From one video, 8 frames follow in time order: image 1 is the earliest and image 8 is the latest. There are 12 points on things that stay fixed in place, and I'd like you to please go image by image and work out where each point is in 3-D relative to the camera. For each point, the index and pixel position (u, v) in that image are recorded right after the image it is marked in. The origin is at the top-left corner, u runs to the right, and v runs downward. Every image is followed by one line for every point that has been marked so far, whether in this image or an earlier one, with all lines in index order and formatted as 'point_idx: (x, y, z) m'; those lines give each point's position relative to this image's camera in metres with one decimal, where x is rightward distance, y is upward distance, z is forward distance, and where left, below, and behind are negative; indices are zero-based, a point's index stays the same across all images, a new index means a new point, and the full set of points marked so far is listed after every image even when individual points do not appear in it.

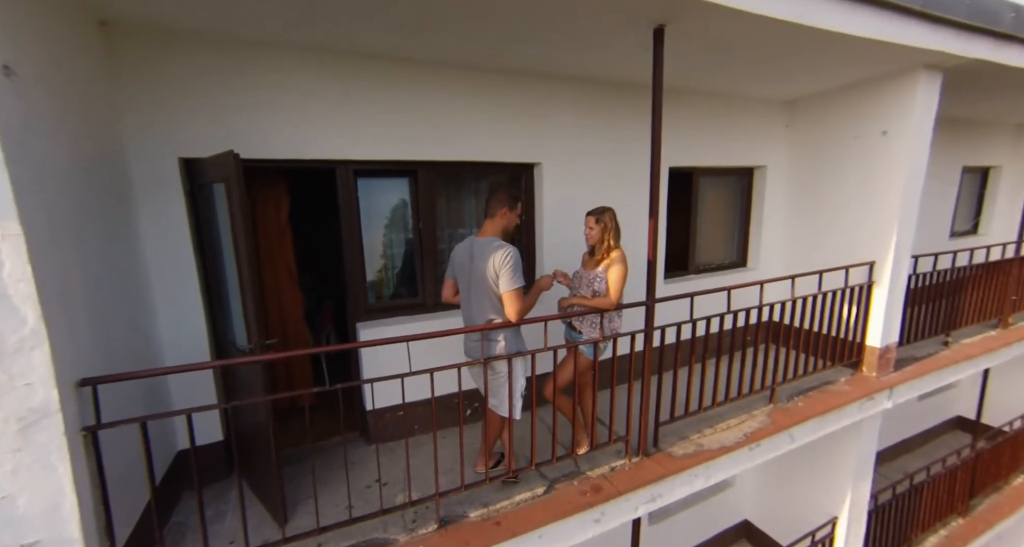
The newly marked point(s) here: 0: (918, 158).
0: (+3.5, +1.0, +3.5) m
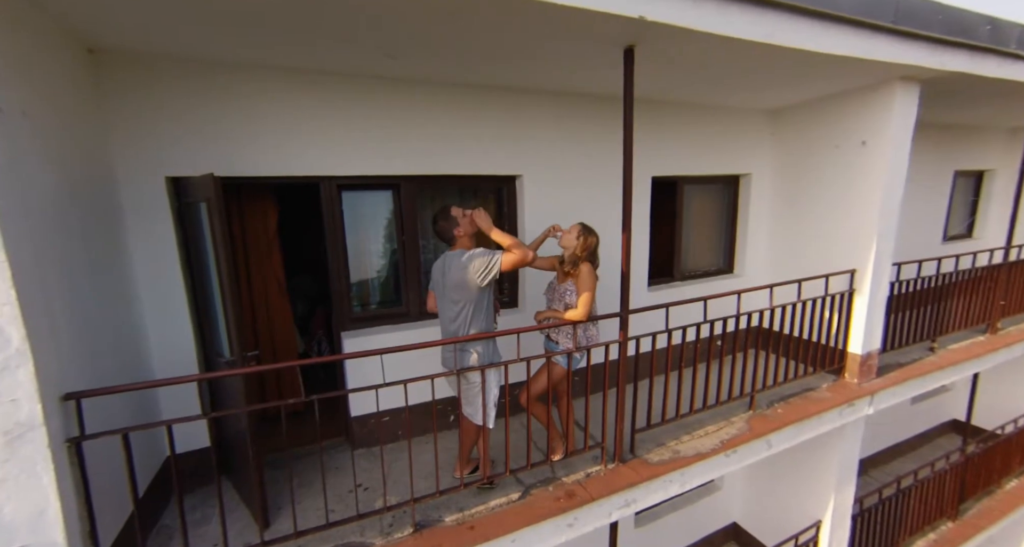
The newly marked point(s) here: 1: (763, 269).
0: (+3.3, +0.9, +3.6) m
1: (+2.9, 0.0, +4.8) m
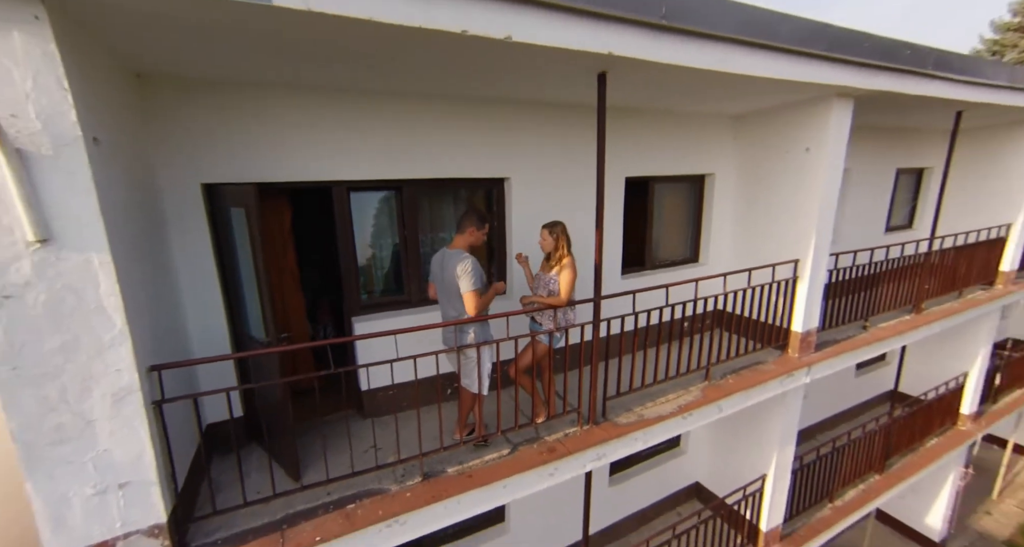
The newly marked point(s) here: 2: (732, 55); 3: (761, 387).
0: (+3.2, +1.0, +4.1) m
1: (+2.8, +0.2, +5.4) m
2: (+1.6, +1.6, +3.1) m
3: (+2.5, -1.2, +4.2) m
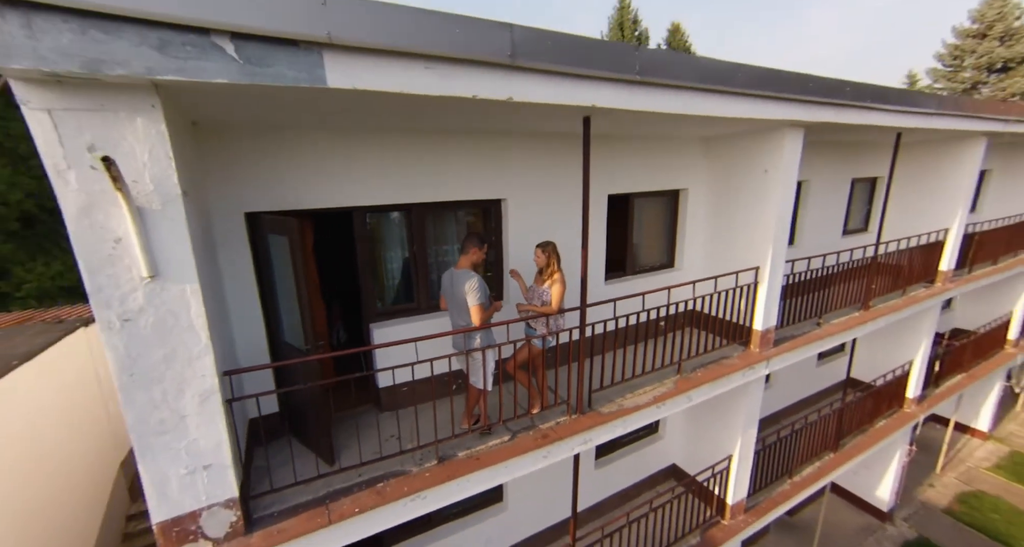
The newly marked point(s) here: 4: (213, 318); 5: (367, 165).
0: (+3.1, +0.9, +4.7) m
1: (+2.7, +0.1, +6.0) m
2: (+1.6, +1.5, +3.6) m
3: (+2.5, -1.2, +4.8) m
4: (-1.9, -0.3, +2.7) m
5: (-1.3, +0.9, +3.6) m
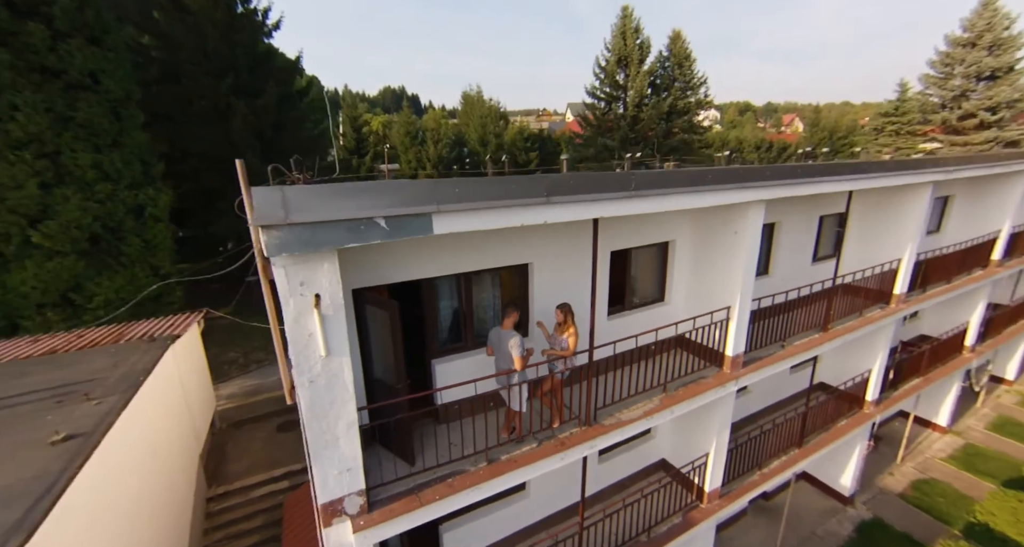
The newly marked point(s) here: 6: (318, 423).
0: (+3.5, +0.4, +6.0) m
1: (+3.0, -0.4, +7.3) m
2: (+1.9, +0.9, +4.9) m
3: (+2.8, -1.8, +6.1) m
4: (-1.6, -1.0, +4.0) m
5: (-0.9, +0.3, +4.9) m
6: (-1.7, -1.3, +3.6) m
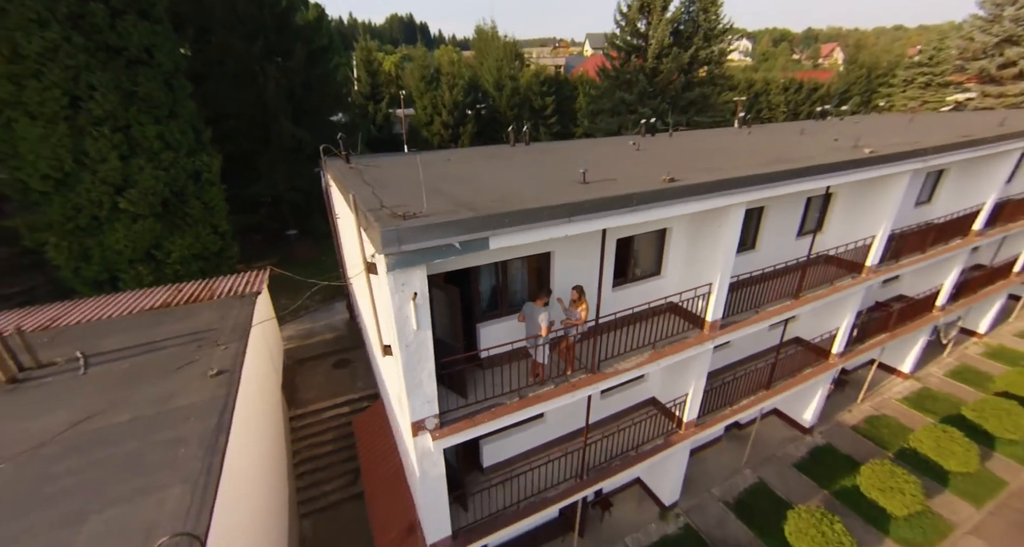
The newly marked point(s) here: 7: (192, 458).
0: (+3.9, +0.6, +7.4) m
1: (+3.5, +0.1, +8.8) m
2: (+2.4, +1.0, +6.3) m
3: (+3.3, -1.5, +7.9) m
4: (-1.2, -0.9, +5.8) m
5: (-0.5, +0.5, +6.4) m
6: (-1.3, -1.3, +5.5) m
7: (-4.2, -2.4, +5.4) m
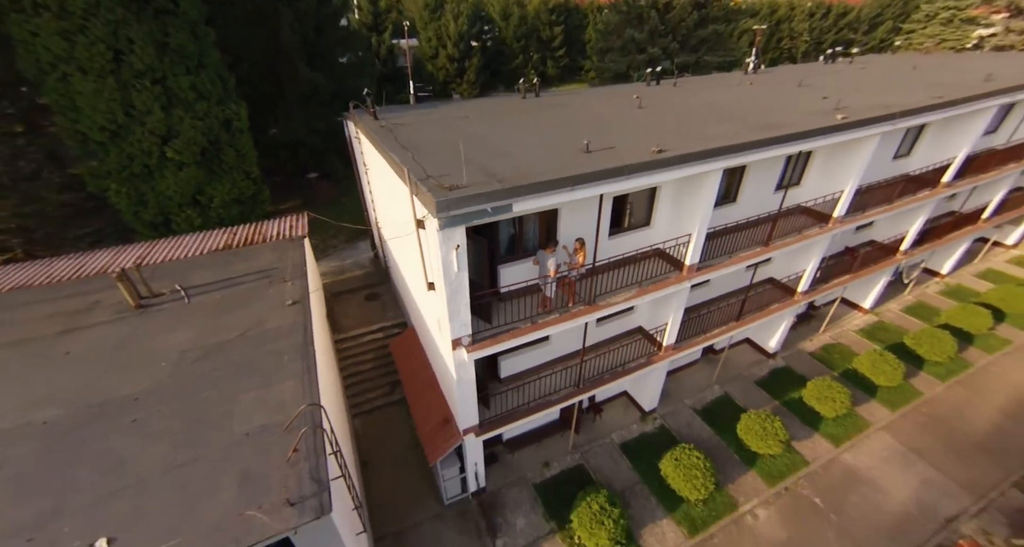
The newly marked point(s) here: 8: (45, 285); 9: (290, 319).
0: (+4.2, +1.7, +8.9) m
1: (+3.8, +1.3, +10.4) m
2: (+2.7, +1.9, +7.7) m
3: (+3.6, -0.4, +9.7) m
4: (-0.9, -0.1, +7.5) m
5: (-0.2, +1.4, +8.0) m
6: (-1.1, -0.5, +7.3) m
7: (-3.9, -1.6, +7.5) m
8: (-10.6, -0.3, +9.3) m
9: (-4.6, -1.0, +8.6) m
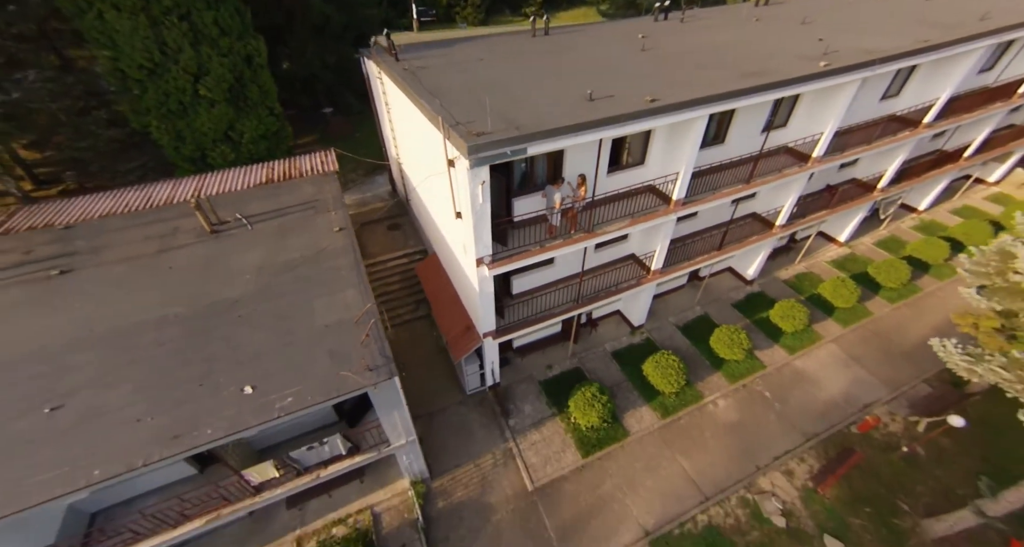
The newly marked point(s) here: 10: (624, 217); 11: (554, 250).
0: (+4.6, +3.3, +10.2) m
1: (+4.2, +3.2, +11.7) m
2: (+3.0, +3.4, +9.0) m
3: (+3.9, +1.5, +11.3) m
4: (-0.6, +1.4, +9.2) m
5: (+0.1, +2.9, +9.4) m
6: (-0.8, +1.0, +9.0) m
7: (-3.6, 0.0, +9.3) m
8: (-10.2, +1.6, +11.0) m
9: (-4.3, +0.8, +10.3) m
10: (+3.1, +1.5, +11.2) m
11: (+1.1, +0.5, +10.4) m
